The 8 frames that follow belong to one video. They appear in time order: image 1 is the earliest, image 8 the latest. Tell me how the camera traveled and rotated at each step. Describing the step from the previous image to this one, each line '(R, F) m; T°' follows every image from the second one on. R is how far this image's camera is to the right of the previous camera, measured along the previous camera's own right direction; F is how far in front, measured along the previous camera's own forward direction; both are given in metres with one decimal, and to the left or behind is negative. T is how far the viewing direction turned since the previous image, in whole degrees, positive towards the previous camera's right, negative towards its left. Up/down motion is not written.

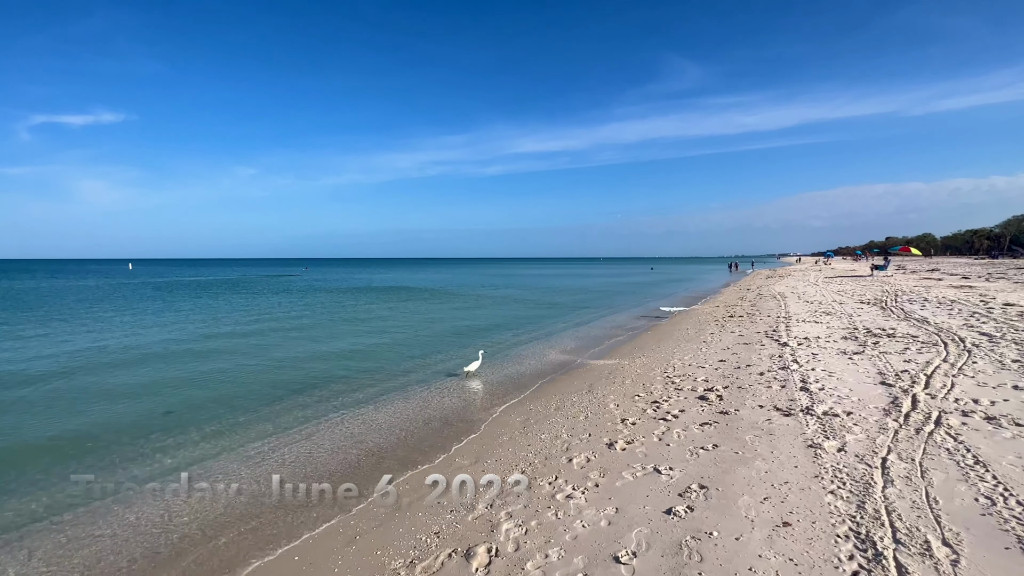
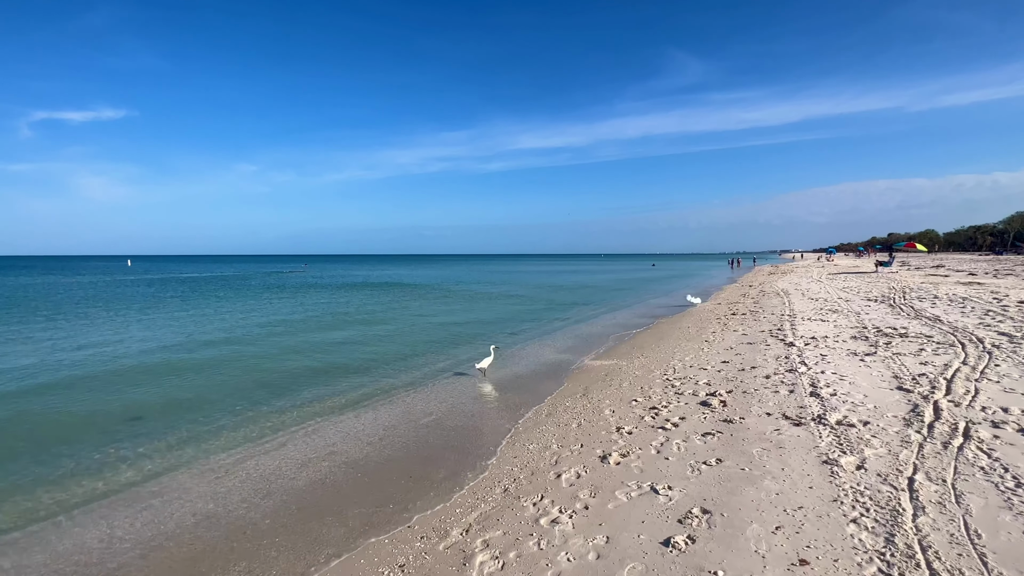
(+0.3, +0.7) m; 0°
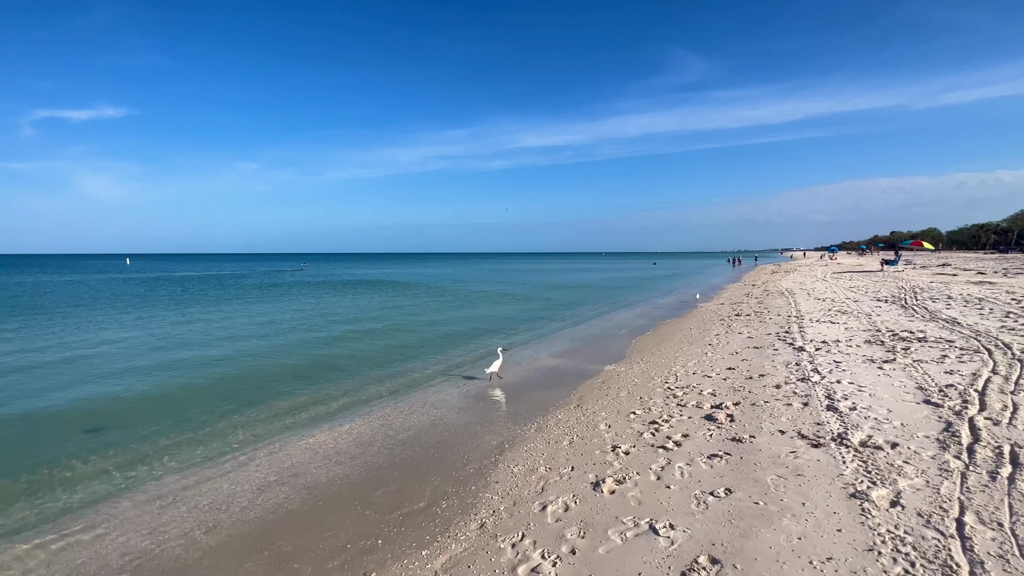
(+0.3, +0.9) m; 0°
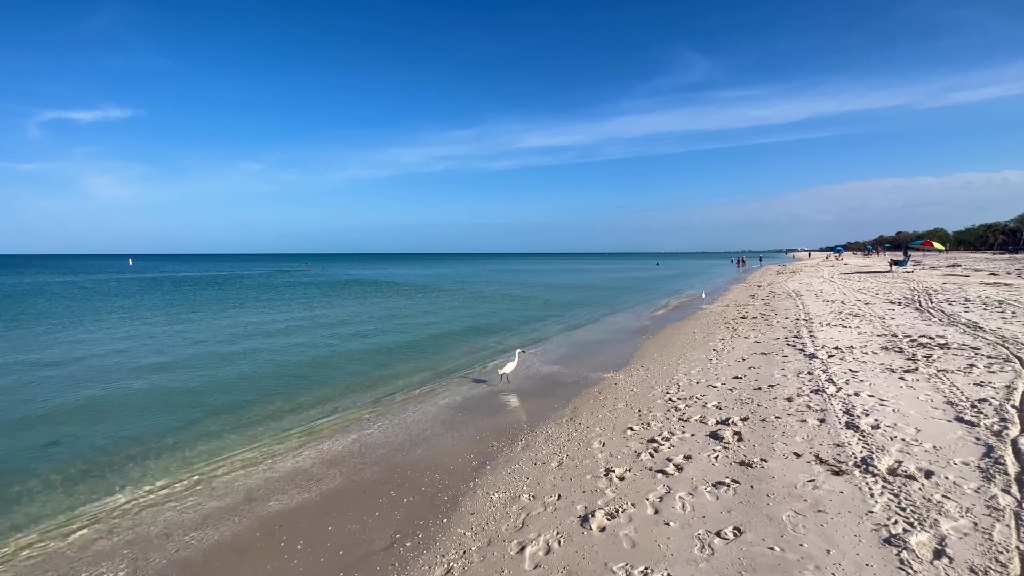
(+0.3, +0.9) m; 0°
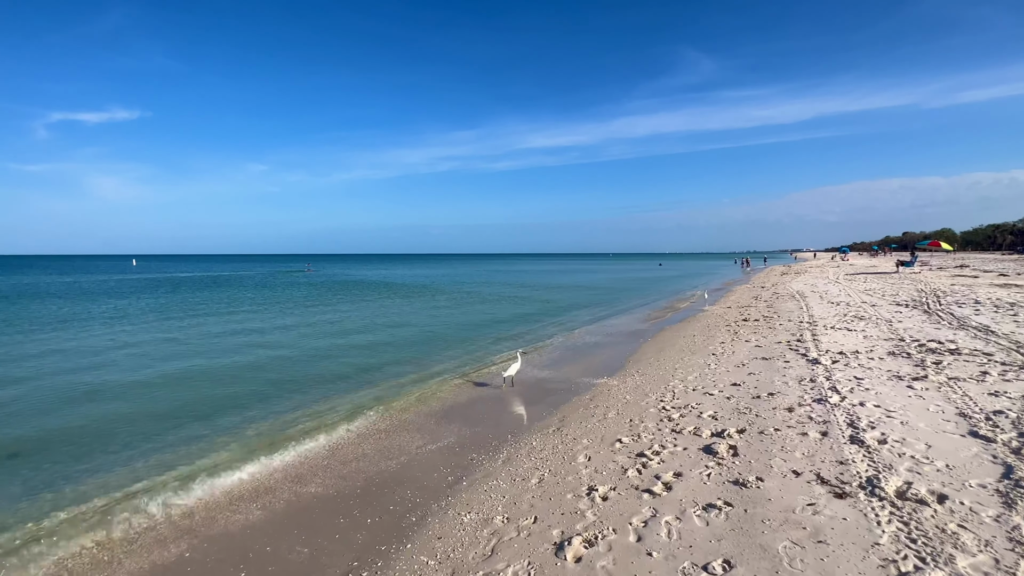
(+0.4, +0.5) m; 0°
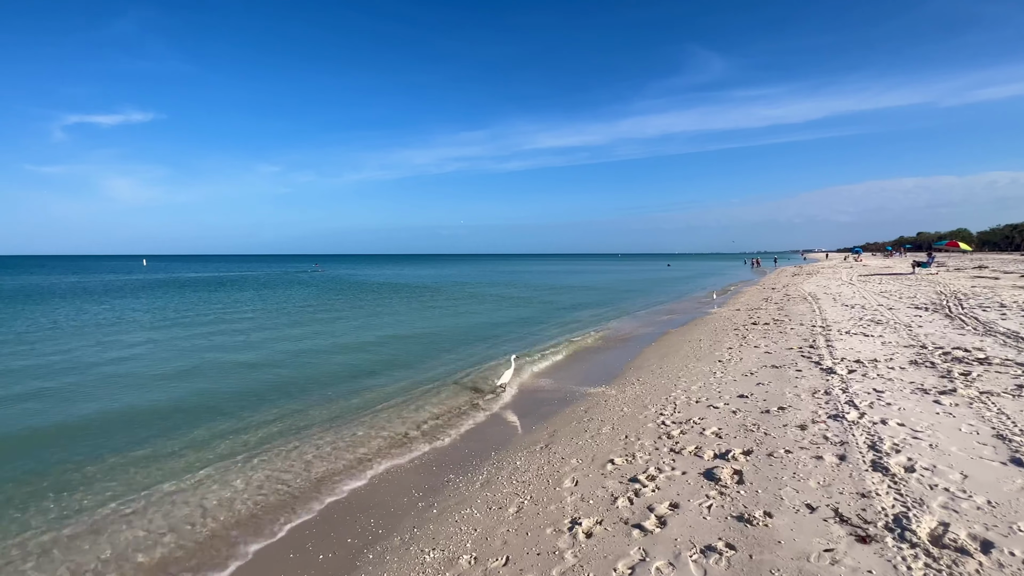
(+0.4, +0.8) m; -1°
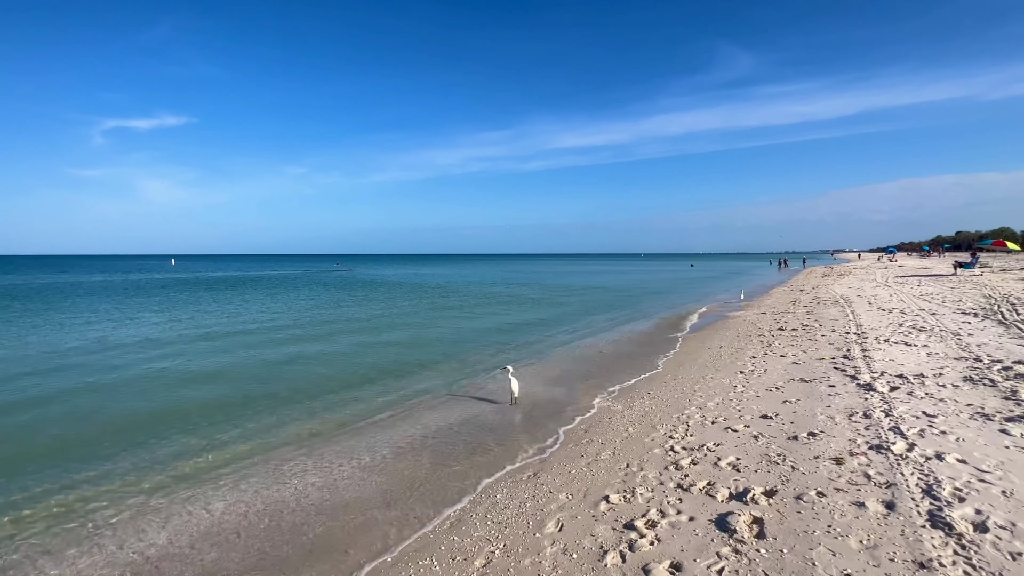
(+0.6, +1.1) m; -3°
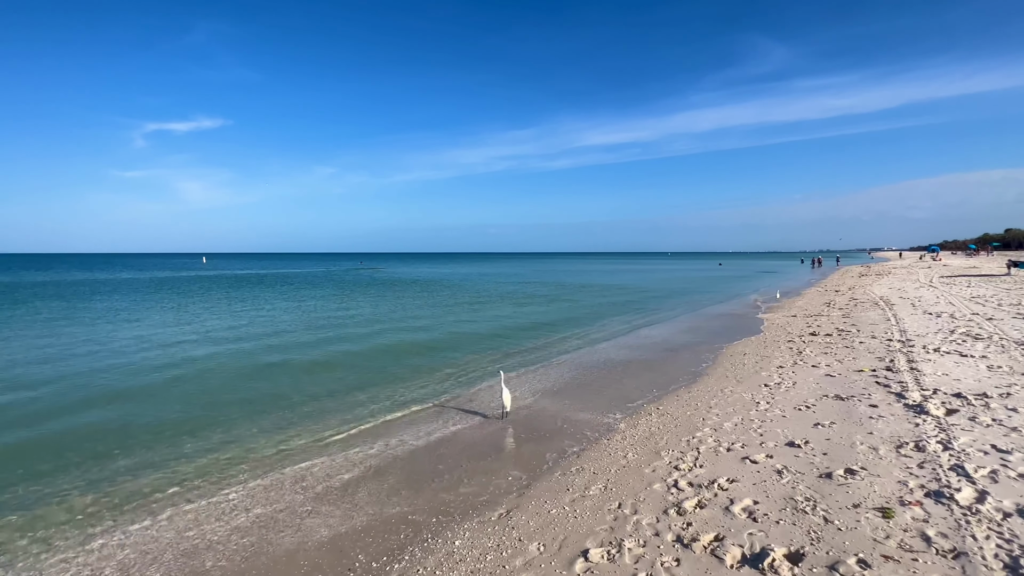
(+0.7, +1.2) m; -3°
